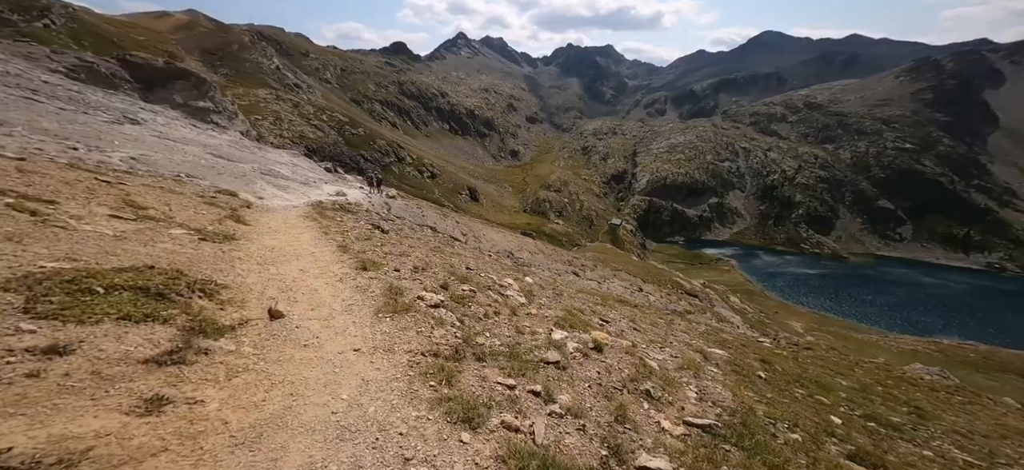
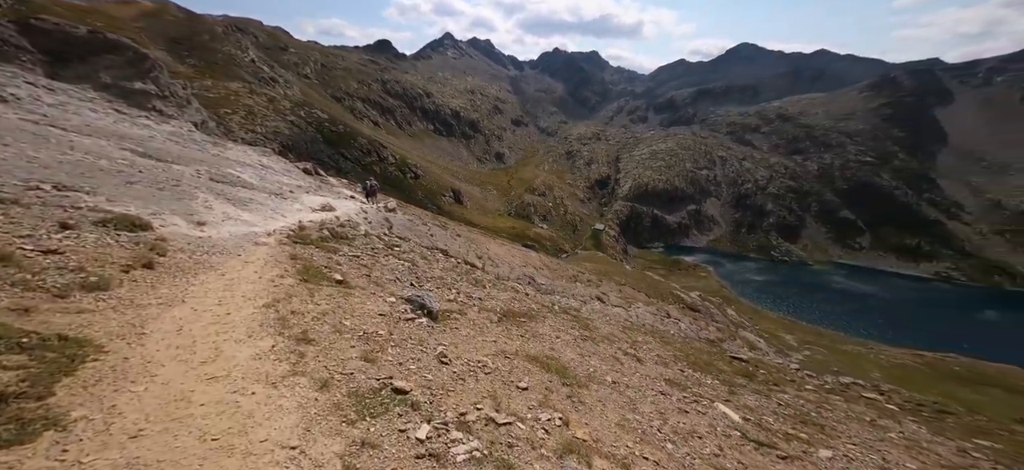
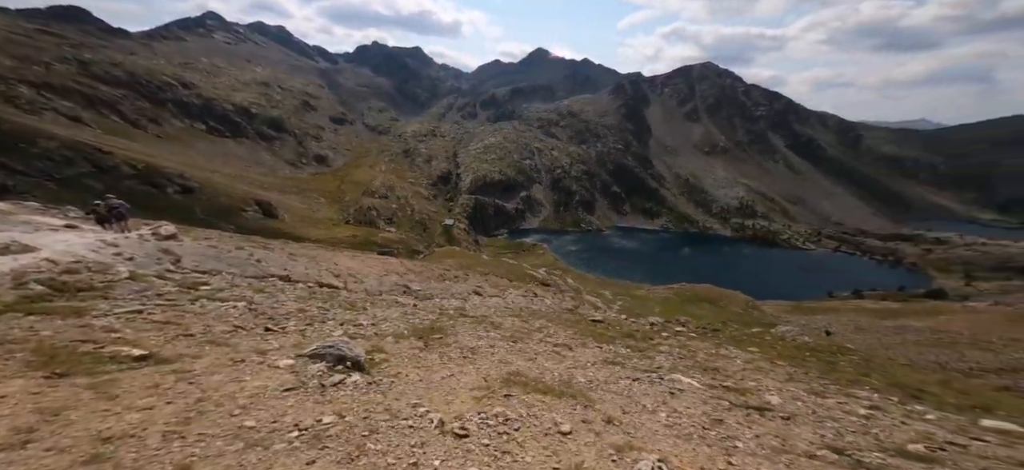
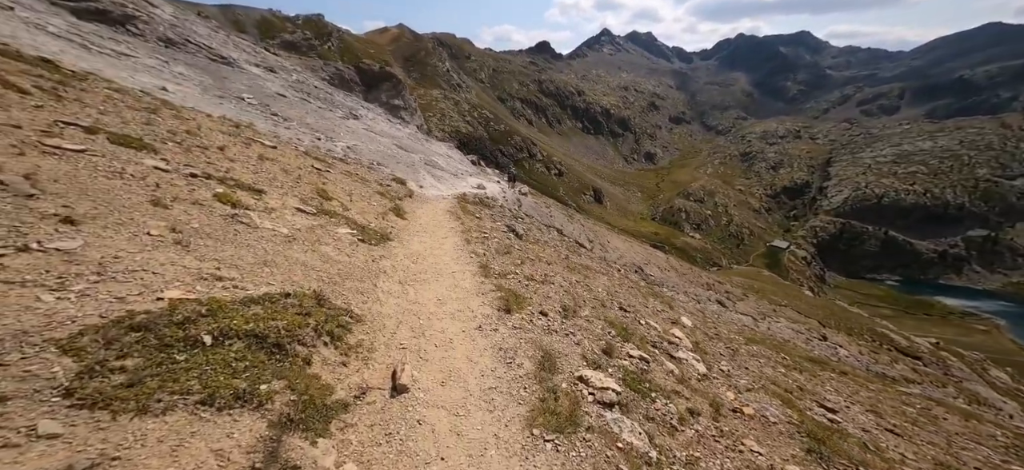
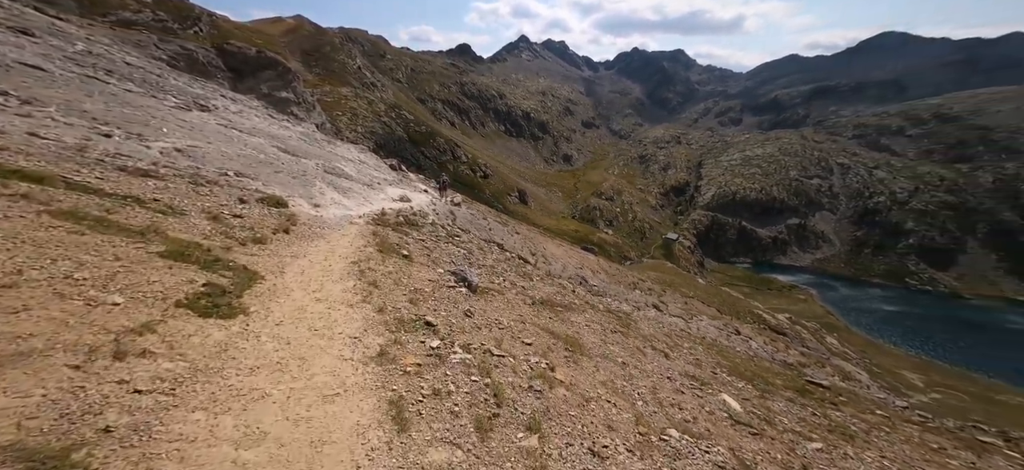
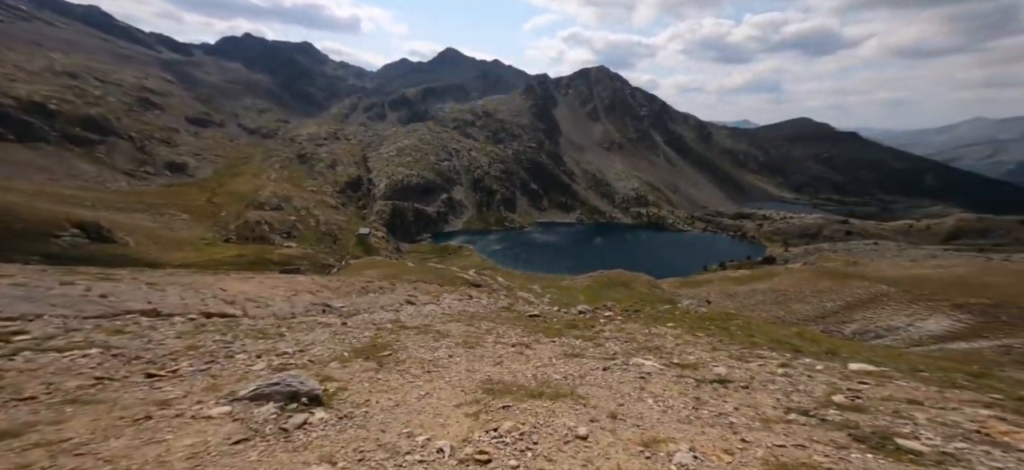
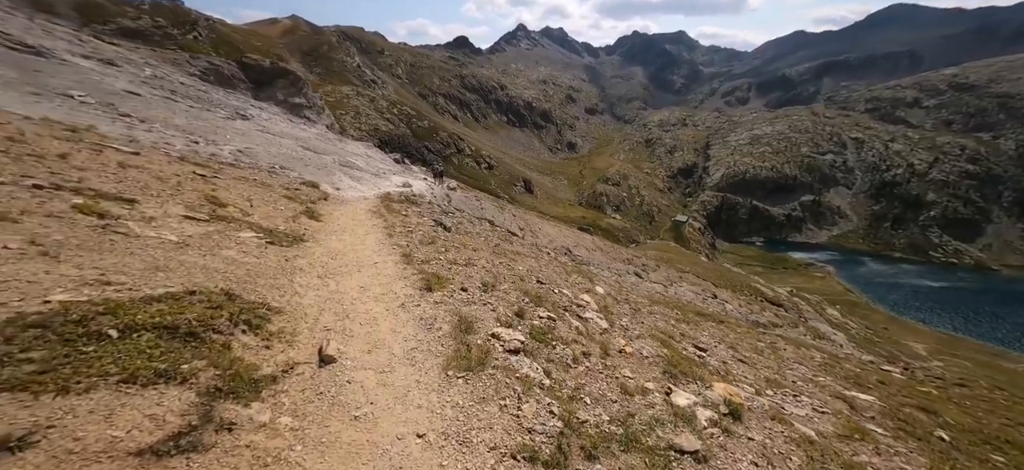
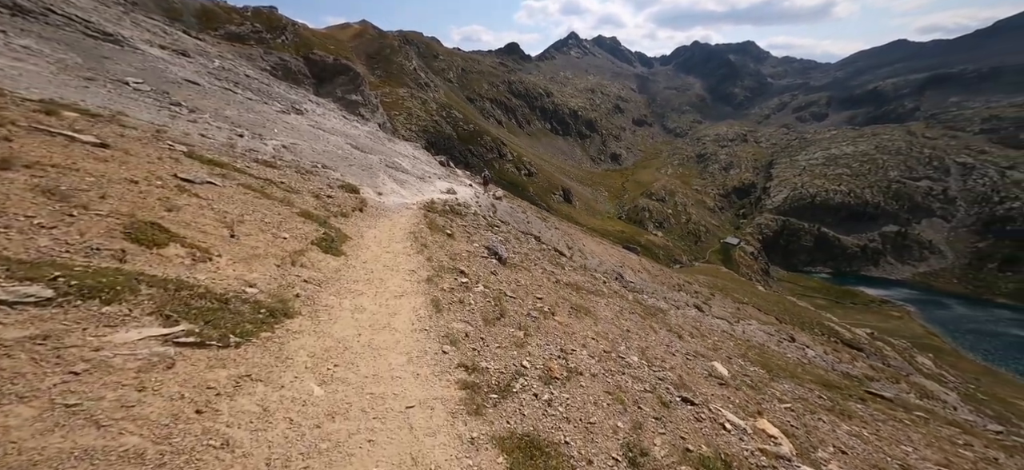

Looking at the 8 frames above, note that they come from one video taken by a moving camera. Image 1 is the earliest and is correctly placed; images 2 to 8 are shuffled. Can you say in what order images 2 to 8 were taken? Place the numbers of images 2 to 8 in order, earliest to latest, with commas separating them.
7, 4, 8, 5, 2, 3, 6
